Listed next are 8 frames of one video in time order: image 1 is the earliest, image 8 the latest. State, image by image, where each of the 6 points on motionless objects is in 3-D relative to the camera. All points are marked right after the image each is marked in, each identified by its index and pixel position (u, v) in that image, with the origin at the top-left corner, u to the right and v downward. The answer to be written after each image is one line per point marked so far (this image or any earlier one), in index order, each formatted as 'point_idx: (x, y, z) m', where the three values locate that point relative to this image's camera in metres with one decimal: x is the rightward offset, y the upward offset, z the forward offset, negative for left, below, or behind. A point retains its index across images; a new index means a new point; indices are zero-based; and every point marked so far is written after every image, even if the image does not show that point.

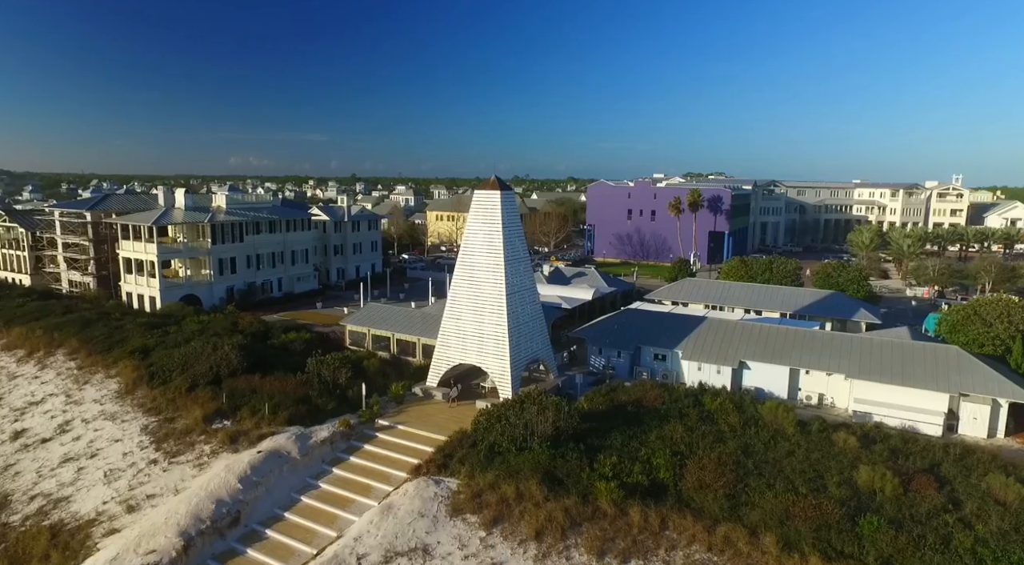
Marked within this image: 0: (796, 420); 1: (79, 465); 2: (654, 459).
0: (+8.9, -4.3, +19.9) m
1: (-13.1, -5.5, +19.1) m
2: (+3.8, -4.7, +17.1) m
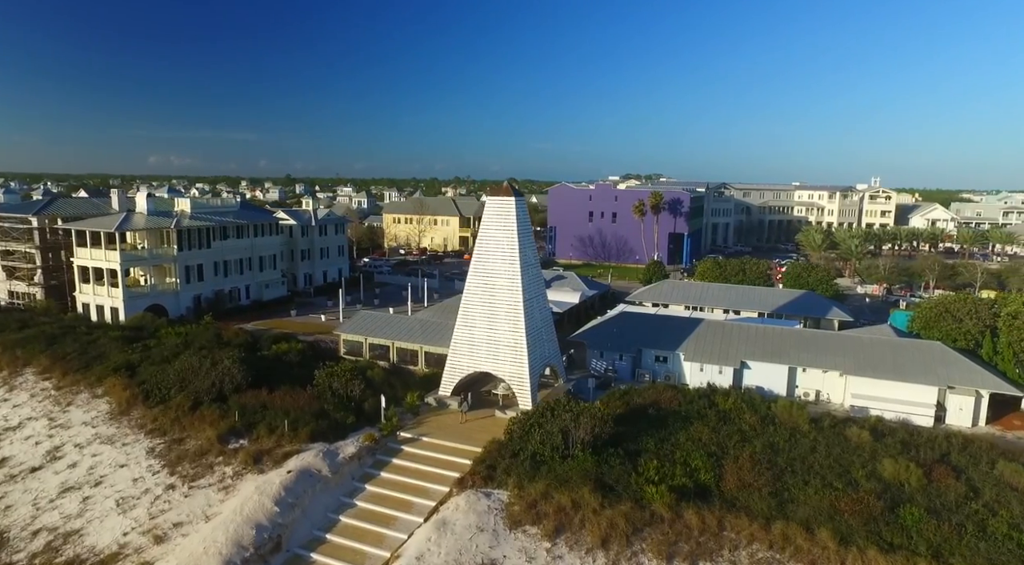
0: (+9.8, -4.4, +20.8) m
1: (-12.0, -5.9, +17.7) m
2: (+5.0, -4.9, +17.5) m
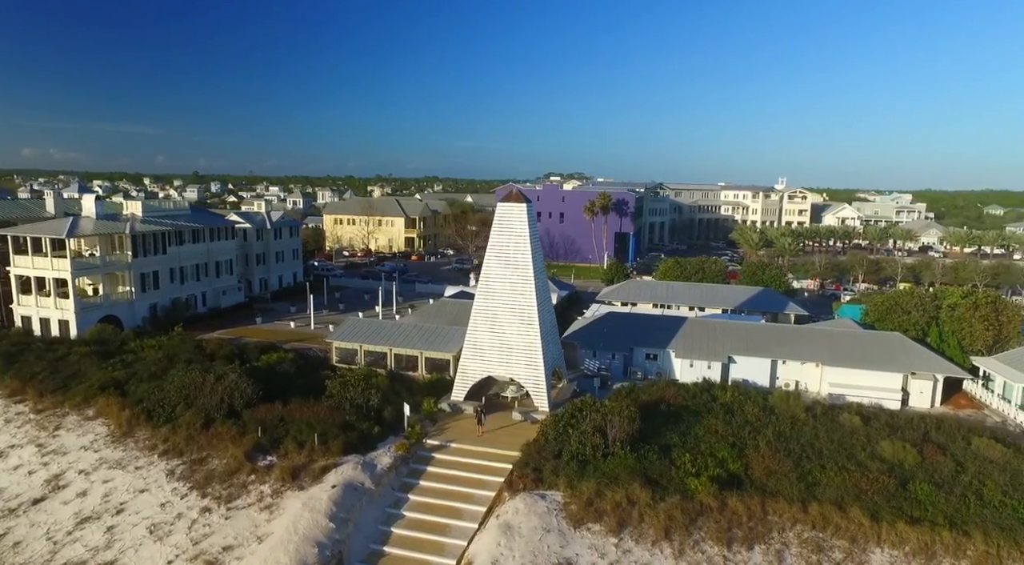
0: (+10.4, -4.4, +22.7) m
1: (-10.7, -6.4, +16.6) m
2: (+6.1, -5.0, +18.8) m
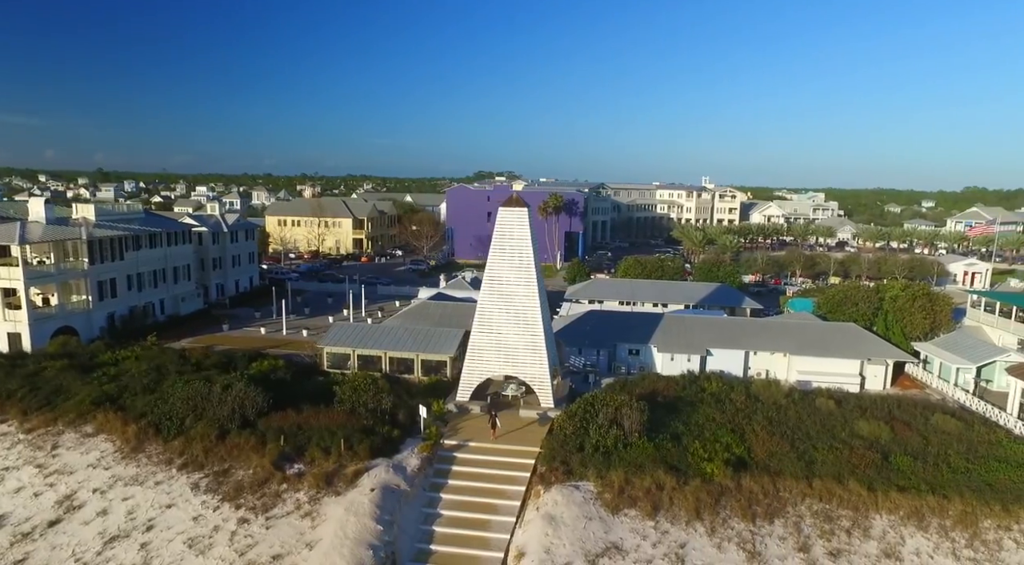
0: (+10.6, -4.3, +24.8) m
1: (-9.7, -6.7, +16.2) m
2: (+6.8, -5.0, +20.4) m
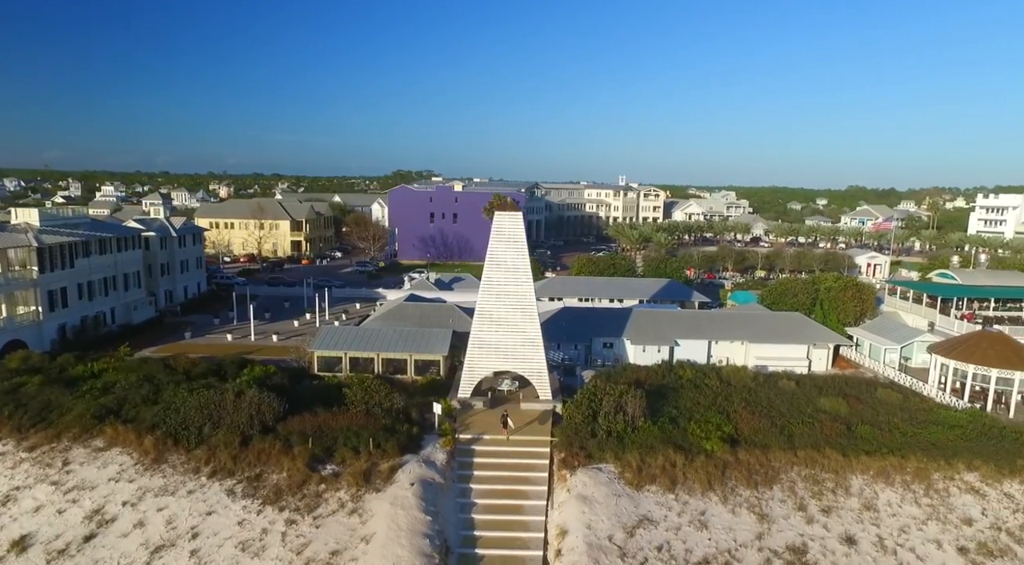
0: (+10.3, -4.1, +27.6) m
1: (-8.5, -6.9, +16.3) m
2: (+7.2, -4.9, +22.7) m
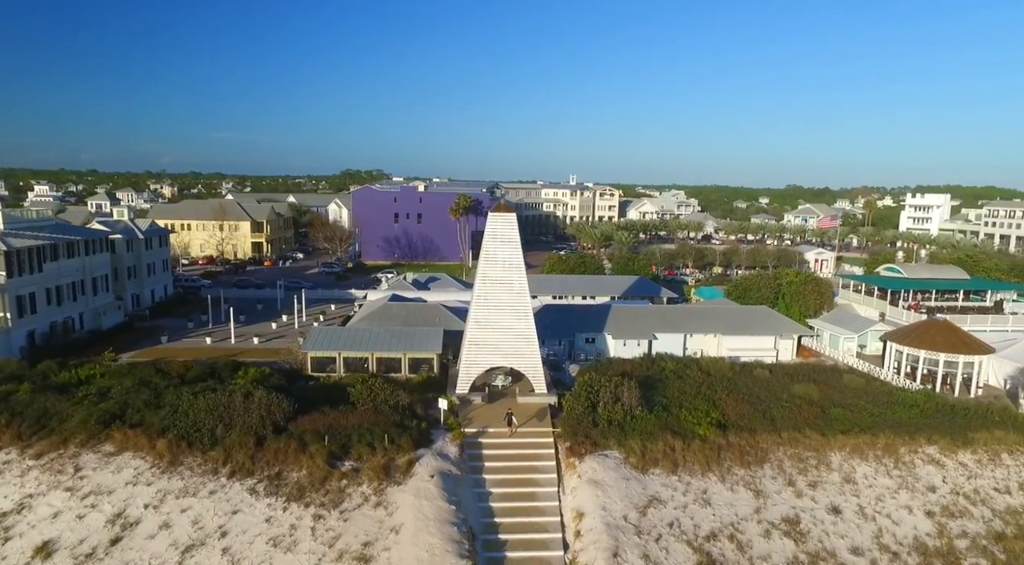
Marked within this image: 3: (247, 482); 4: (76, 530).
0: (+9.9, -3.9, +29.4) m
1: (-7.8, -7.0, +16.6) m
2: (+7.2, -4.7, +24.3) m
3: (-7.8, -5.9, +18.5) m
4: (-11.7, -6.7, +16.9) m
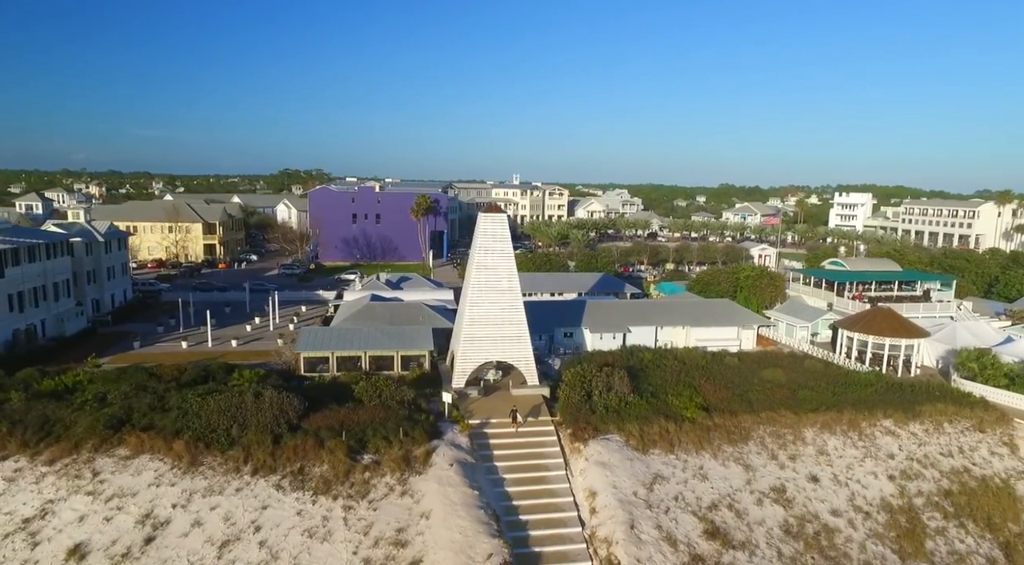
0: (+9.2, -3.6, +31.6) m
1: (-7.0, -7.0, +17.0) m
2: (+7.1, -4.5, +26.2) m
3: (-7.3, -5.9, +19.0) m
4: (-11.0, -6.8, +16.9) m
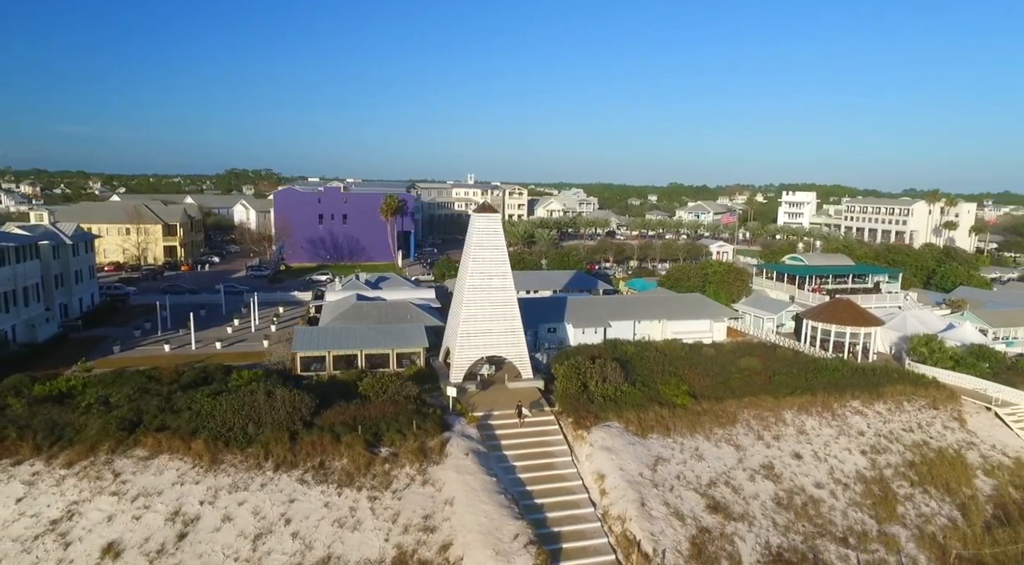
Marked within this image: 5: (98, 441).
0: (+8.6, -3.3, +33.3) m
1: (-6.4, -7.0, +17.5) m
2: (+7.0, -4.3, +27.8) m
3: (-6.8, -5.9, +19.4) m
4: (-10.3, -6.8, +17.1) m
5: (-12.8, -4.9, +19.5) m
